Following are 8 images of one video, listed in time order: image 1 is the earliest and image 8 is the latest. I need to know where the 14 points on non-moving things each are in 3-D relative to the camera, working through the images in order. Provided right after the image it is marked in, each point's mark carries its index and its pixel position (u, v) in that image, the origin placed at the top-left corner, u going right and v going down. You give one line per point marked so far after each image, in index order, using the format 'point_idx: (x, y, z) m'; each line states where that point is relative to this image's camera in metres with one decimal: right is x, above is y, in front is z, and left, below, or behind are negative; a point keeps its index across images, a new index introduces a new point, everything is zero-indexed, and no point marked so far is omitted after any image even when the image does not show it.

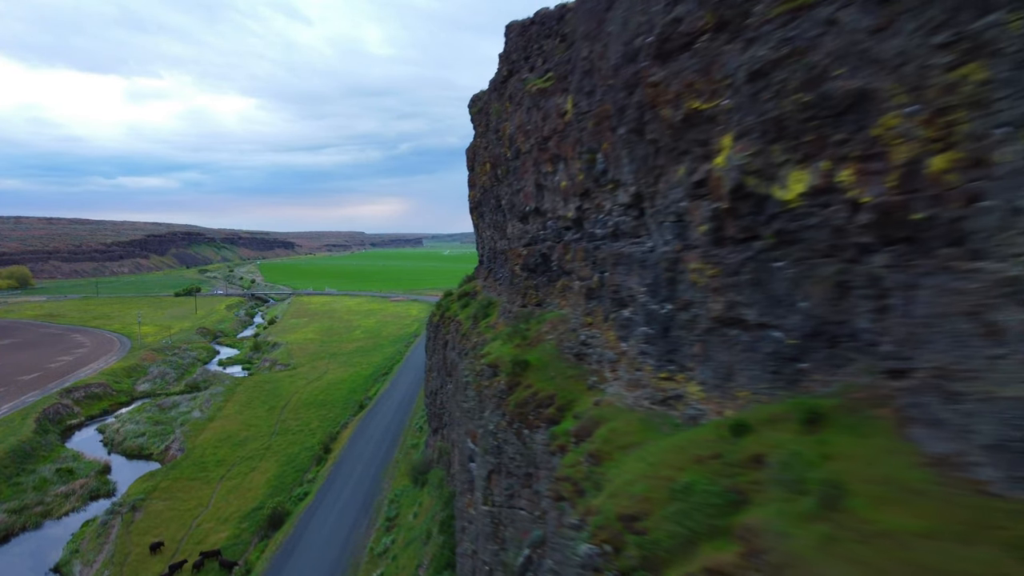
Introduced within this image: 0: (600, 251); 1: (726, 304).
0: (+1.4, +0.6, +12.6) m
1: (+2.2, -0.2, +8.2) m
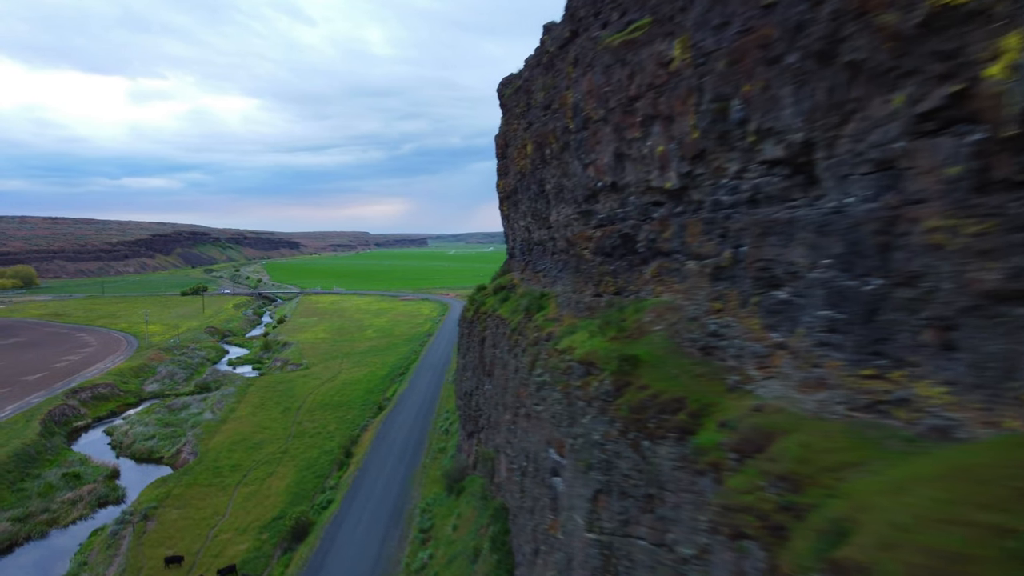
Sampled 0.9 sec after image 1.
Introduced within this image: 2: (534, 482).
0: (+2.9, +0.9, +10.3) m
1: (+3.7, +0.1, +5.9) m
2: (+0.4, -3.7, +14.9) m
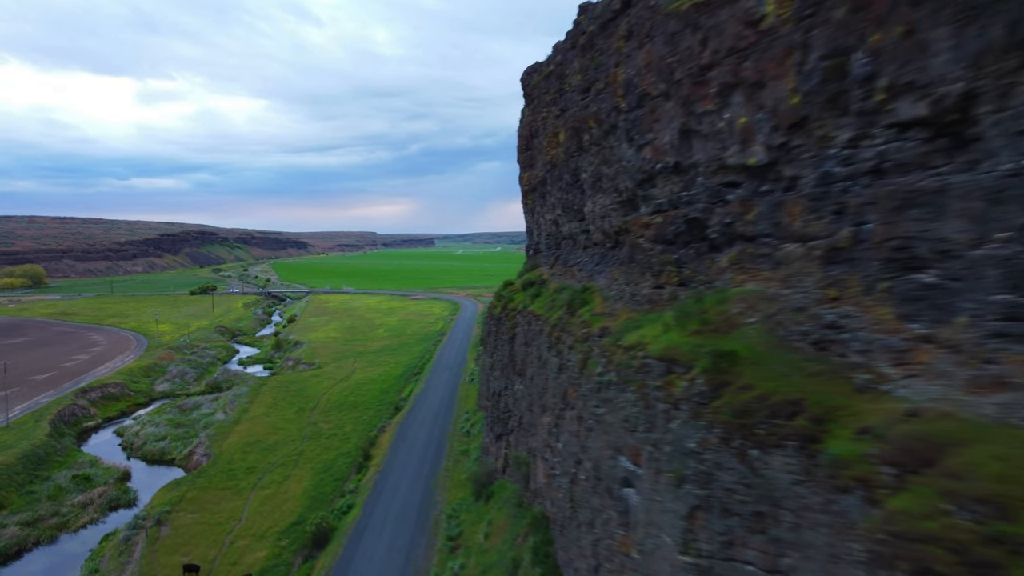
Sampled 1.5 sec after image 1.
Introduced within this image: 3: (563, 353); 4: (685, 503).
0: (+3.8, +1.0, +9.0) m
1: (+4.6, +0.3, +4.5) m
2: (+1.4, -3.5, +13.5) m
3: (+1.2, -1.5, +17.9) m
4: (+2.0, -2.5, +9.1) m
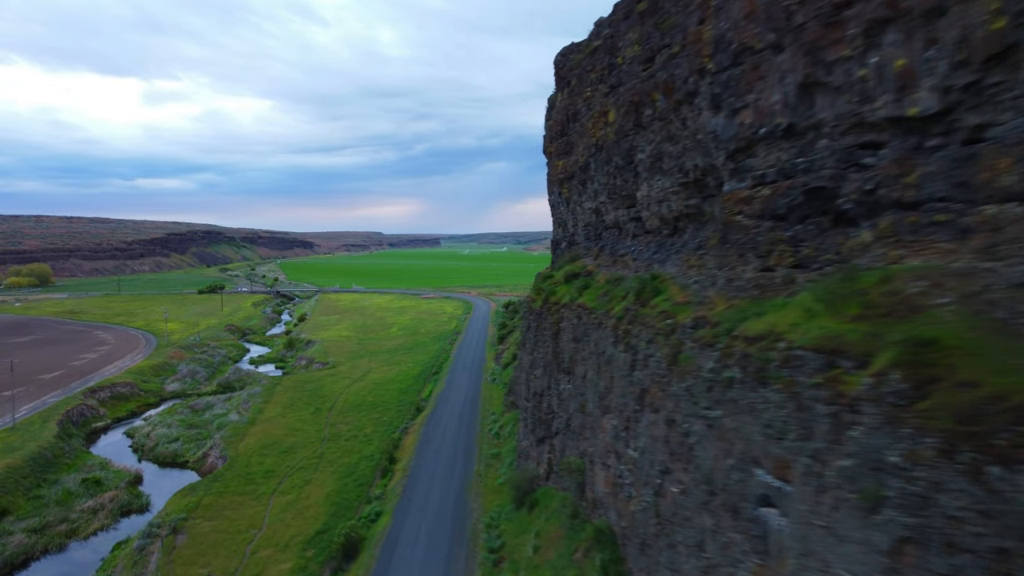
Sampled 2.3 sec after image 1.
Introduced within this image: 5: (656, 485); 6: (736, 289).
0: (+5.1, +1.3, +6.9) m
1: (+5.8, +0.6, +2.4) m
2: (+2.7, -3.2, +11.5) m
3: (+2.5, -1.2, +15.9) m
4: (+3.3, -2.2, +7.1) m
5: (+2.6, -3.6, +14.1) m
6: (+3.7, 0.0, +13.1) m
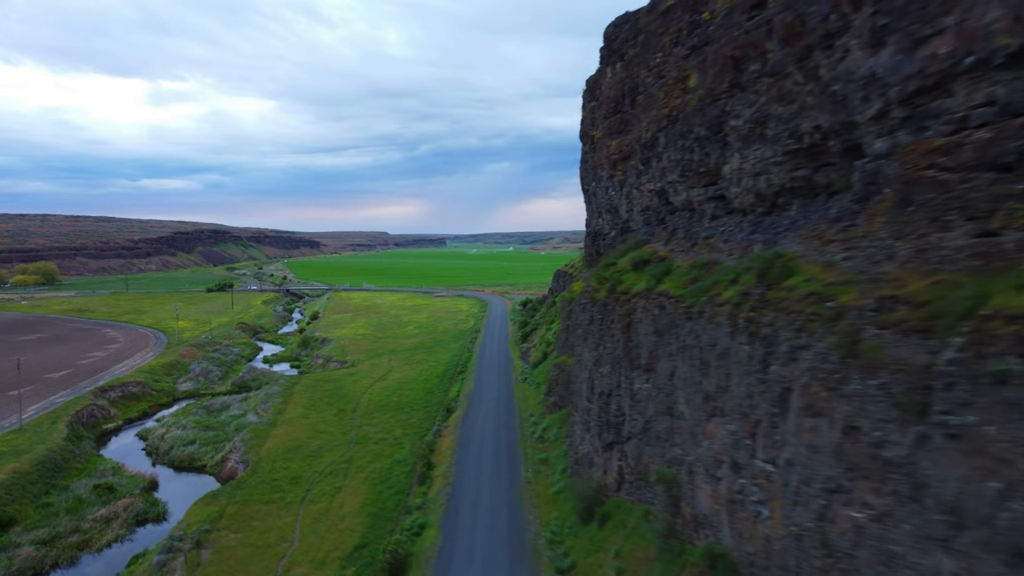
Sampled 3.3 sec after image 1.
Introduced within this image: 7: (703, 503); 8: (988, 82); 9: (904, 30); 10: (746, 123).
0: (+6.9, +1.7, +4.2) m
1: (+7.6, +1.0, -0.3) m
2: (+4.5, -2.9, +8.8) m
3: (+4.4, -0.8, +13.2) m
4: (+5.1, -1.8, +4.4) m
5: (+4.4, -3.2, +11.3) m
6: (+5.6, +0.4, +10.3) m
7: (+4.0, -4.5, +16.3) m
8: (+6.1, +2.6, +10.0) m
9: (+5.8, +3.8, +11.6) m
10: (+5.6, +4.0, +19.0) m
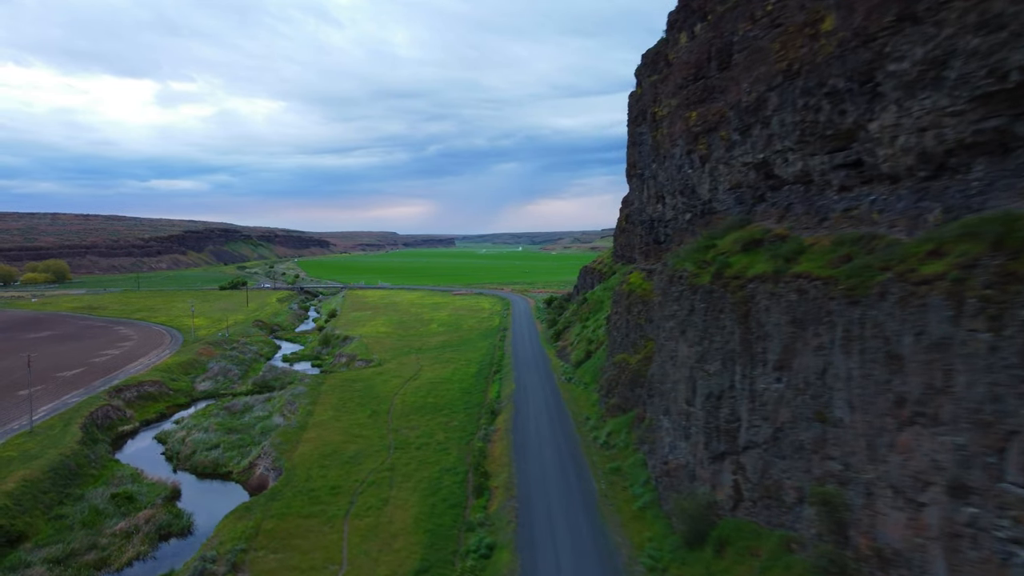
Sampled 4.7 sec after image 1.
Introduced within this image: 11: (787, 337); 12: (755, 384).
0: (+9.1, +2.1, +0.7) m
1: (+9.8, +1.4, -3.8) m
2: (+6.8, -2.4, +5.3) m
3: (+6.7, -0.4, +9.7) m
4: (+7.3, -1.4, +0.9) m
5: (+6.7, -2.8, +7.9) m
6: (+7.8, +0.8, +6.9) m
7: (+6.3, -4.0, +12.9) m
8: (+8.4, +3.1, +6.6) m
9: (+8.0, +4.3, +8.1) m
10: (+8.0, +4.4, +15.5) m
11: (+6.0, -1.0, +17.0) m
12: (+5.7, -2.3, +18.4) m
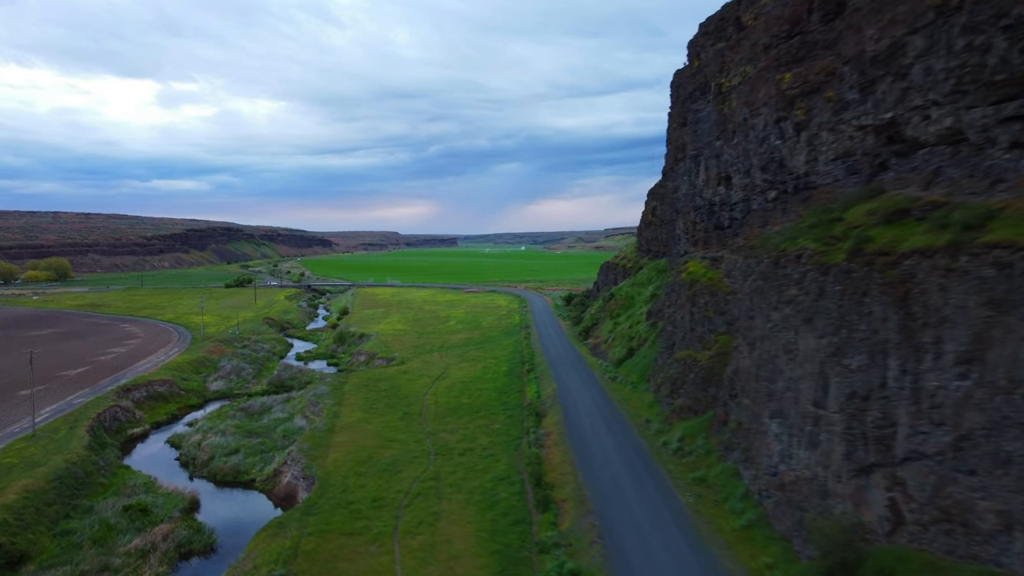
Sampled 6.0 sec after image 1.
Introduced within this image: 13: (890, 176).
0: (+11.3, +2.6, -2.7) m
1: (+11.9, +1.9, -7.2) m
2: (+8.9, -2.0, +1.9) m
3: (+8.8, +0.1, +6.4) m
4: (+9.5, -0.9, -2.4) m
5: (+8.8, -2.3, +4.5) m
6: (+10.0, +1.3, +3.5) m
7: (+8.4, -3.6, +9.5) m
8: (+10.5, +3.5, +3.2) m
9: (+10.2, +4.7, +4.7) m
10: (+10.1, +4.9, +12.1) m
11: (+8.1, -0.6, +13.6) m
12: (+7.9, -1.8, +15.0) m
13: (+9.6, +2.8, +19.9) m
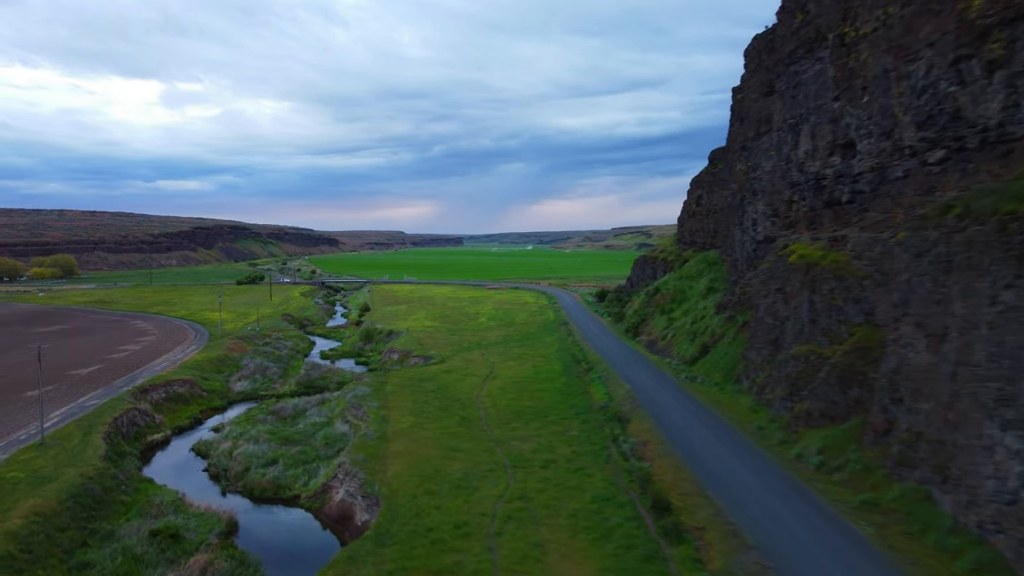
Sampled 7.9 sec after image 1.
0: (+14.2, +3.2, -7.4) m
1: (+14.9, +2.4, -12.0) m
2: (+11.9, -1.4, -2.8) m
3: (+11.8, +0.6, +1.6) m
4: (+12.5, -0.4, -7.2) m
5: (+11.8, -1.7, -0.3) m
6: (+13.0, +1.8, -1.3) m
7: (+11.5, -3.0, +4.7) m
8: (+13.5, +4.1, -1.6) m
9: (+13.2, +5.3, -0.1) m
10: (+13.2, +5.5, +7.4) m
11: (+11.2, 0.0, +8.9) m
12: (+10.9, -1.2, +10.2) m
13: (+12.6, +3.4, +15.1) m
